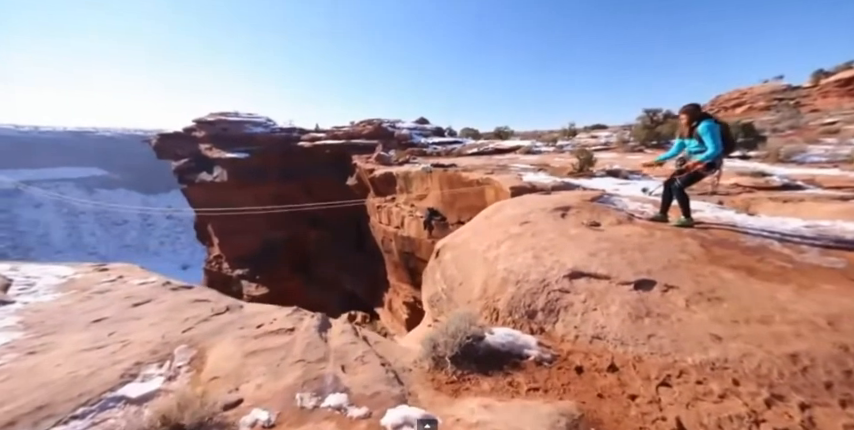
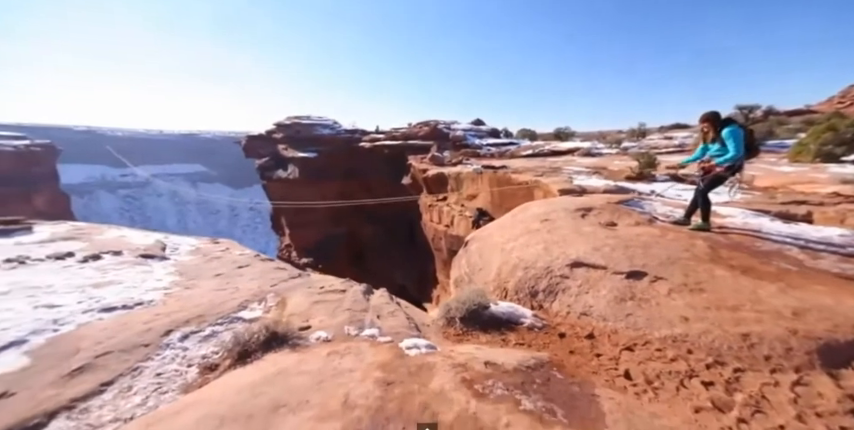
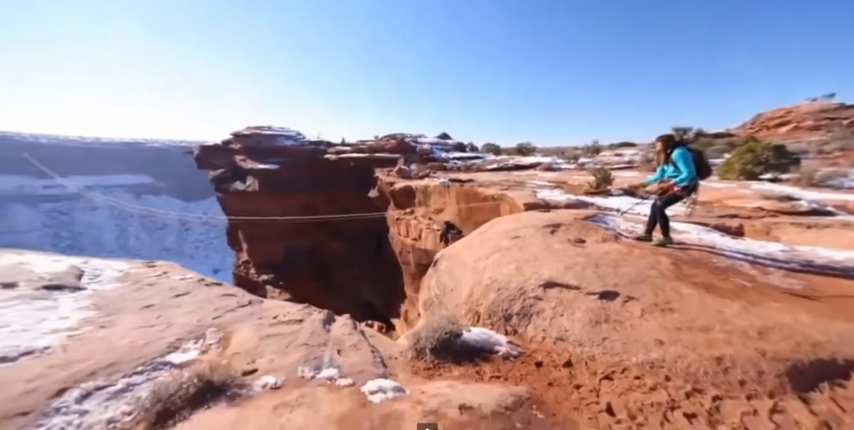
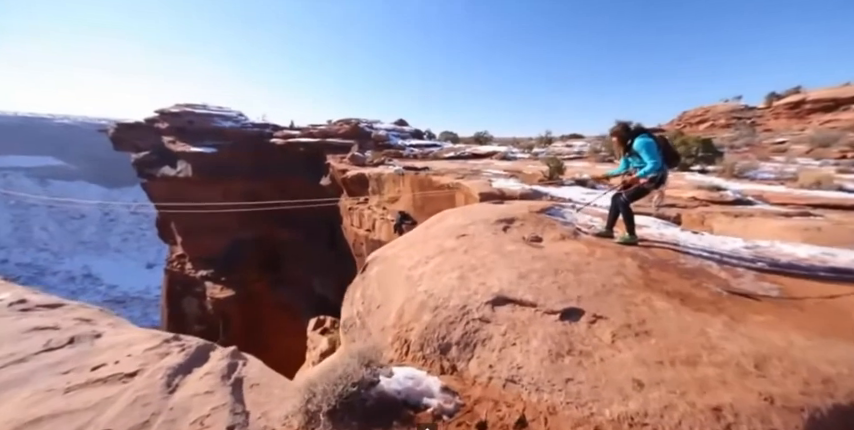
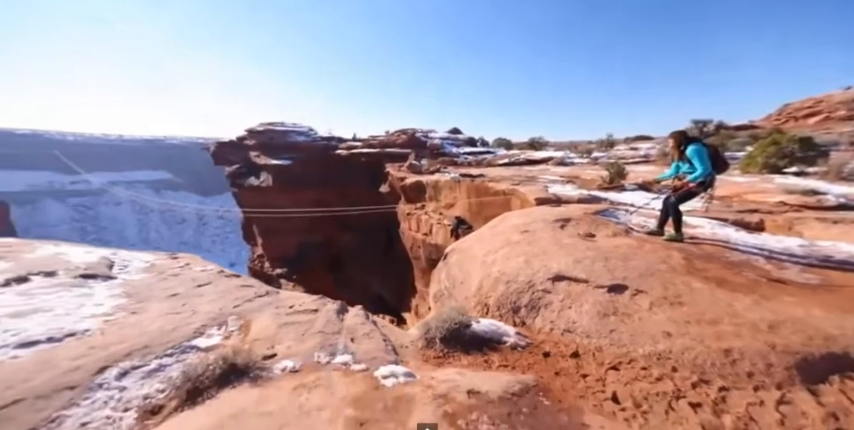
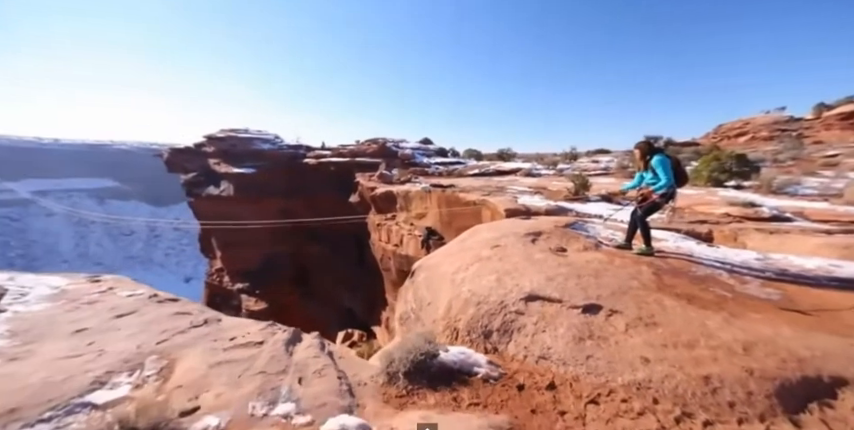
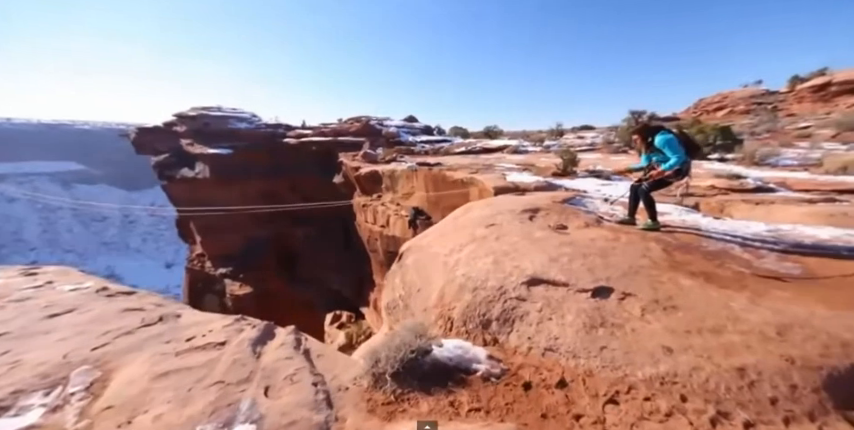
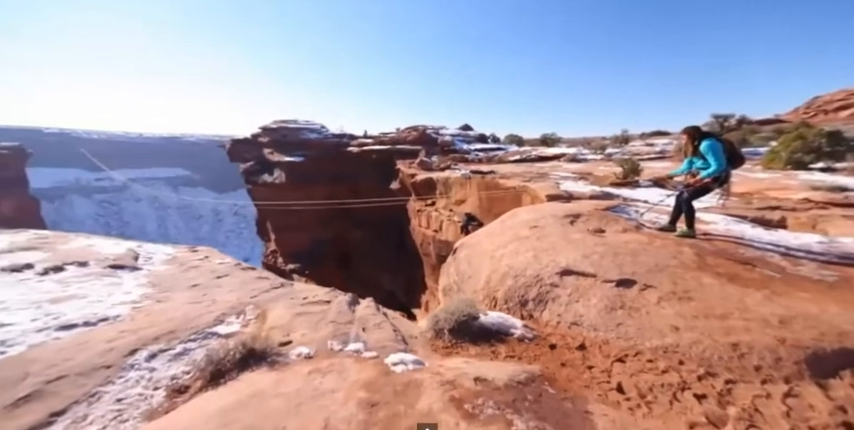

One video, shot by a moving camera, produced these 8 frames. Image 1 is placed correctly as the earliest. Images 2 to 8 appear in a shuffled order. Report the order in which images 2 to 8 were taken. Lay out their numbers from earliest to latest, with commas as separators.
7, 4, 6, 3, 5, 8, 2
